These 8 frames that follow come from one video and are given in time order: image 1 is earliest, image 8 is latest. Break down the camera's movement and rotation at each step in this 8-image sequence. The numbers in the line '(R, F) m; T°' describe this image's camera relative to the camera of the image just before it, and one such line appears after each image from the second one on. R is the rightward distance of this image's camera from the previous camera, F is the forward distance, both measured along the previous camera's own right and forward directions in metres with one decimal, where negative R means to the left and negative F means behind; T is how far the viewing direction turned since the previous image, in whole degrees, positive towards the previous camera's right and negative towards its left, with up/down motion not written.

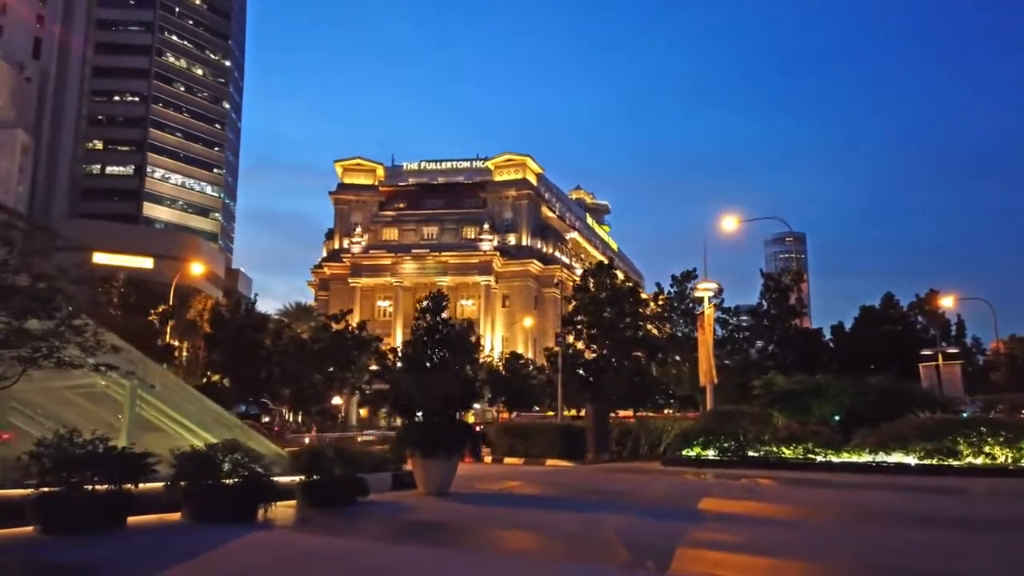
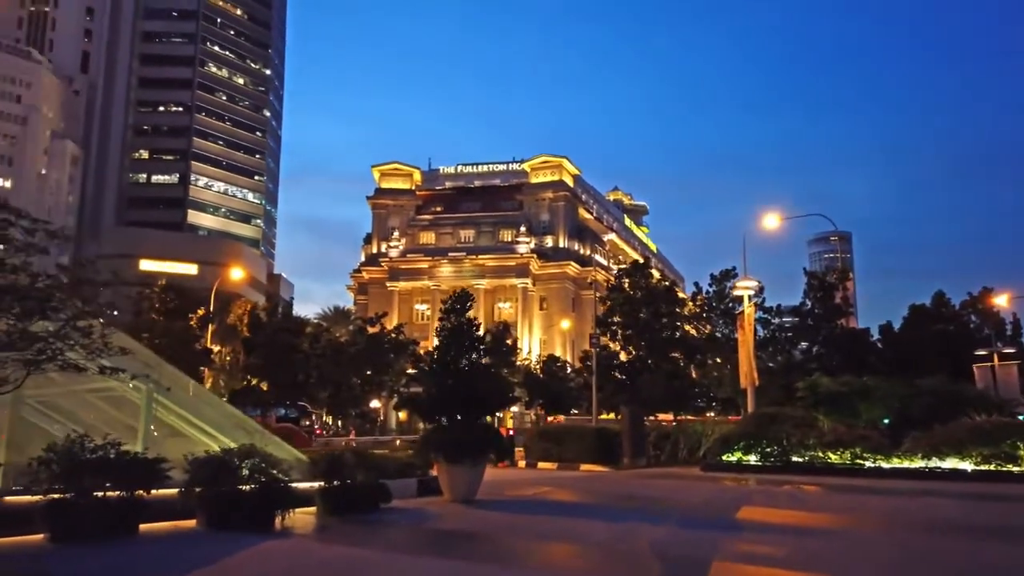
(+0.3, +0.9) m; -3°
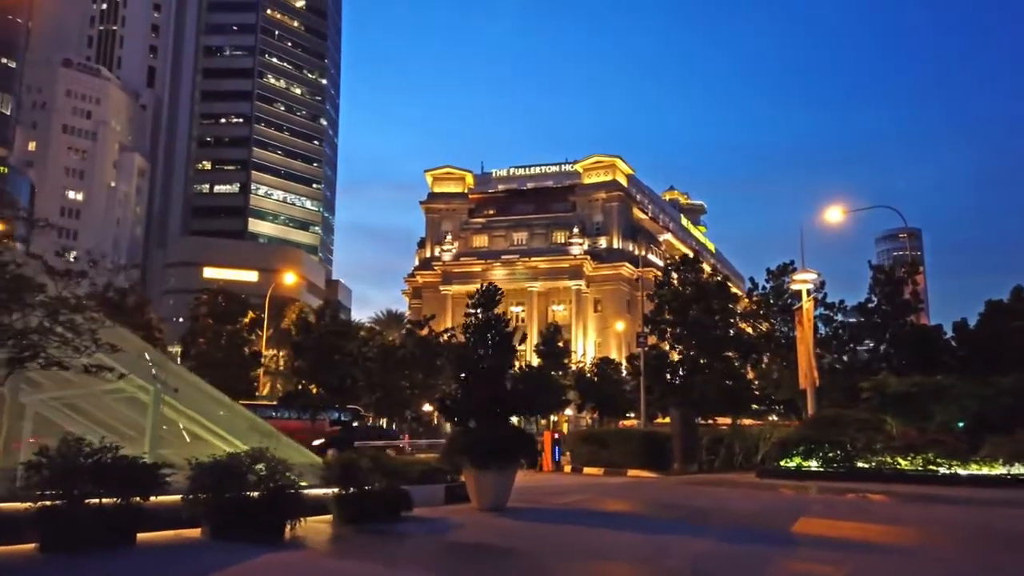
(+0.6, +1.5) m; -4°
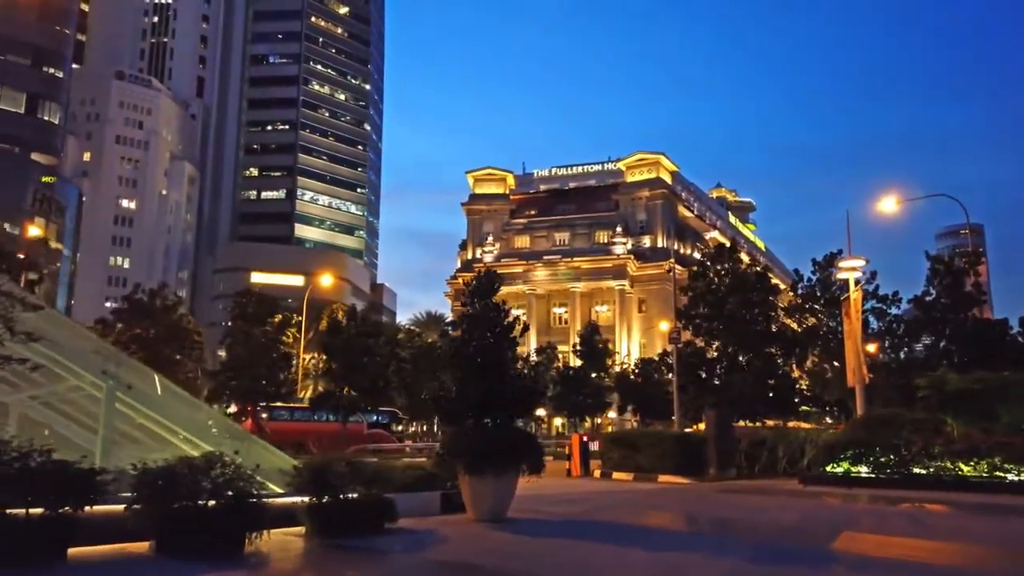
(+0.9, +2.1) m; -3°
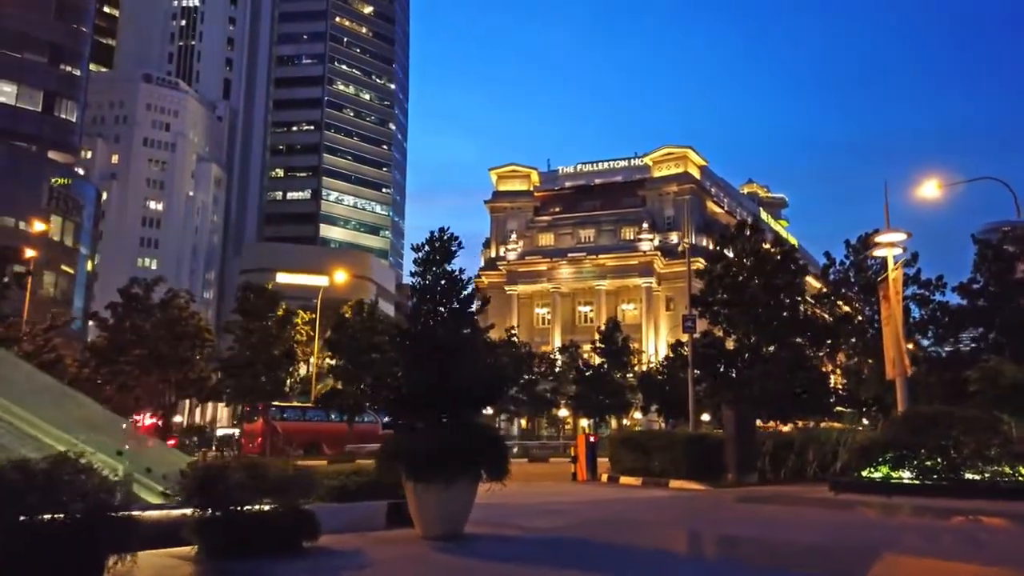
(+1.2, +3.2) m; -2°
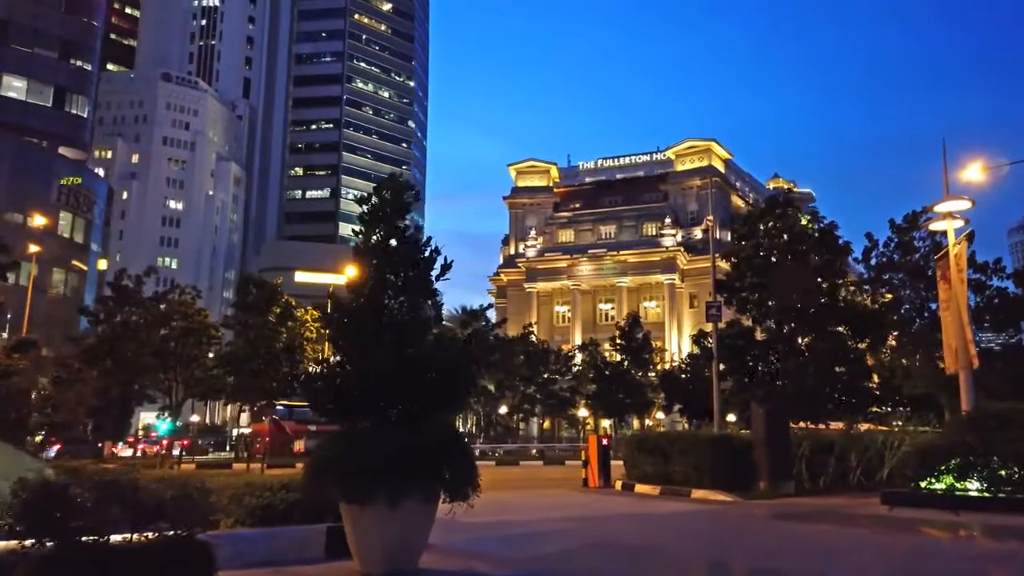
(+0.7, +3.2) m; -2°
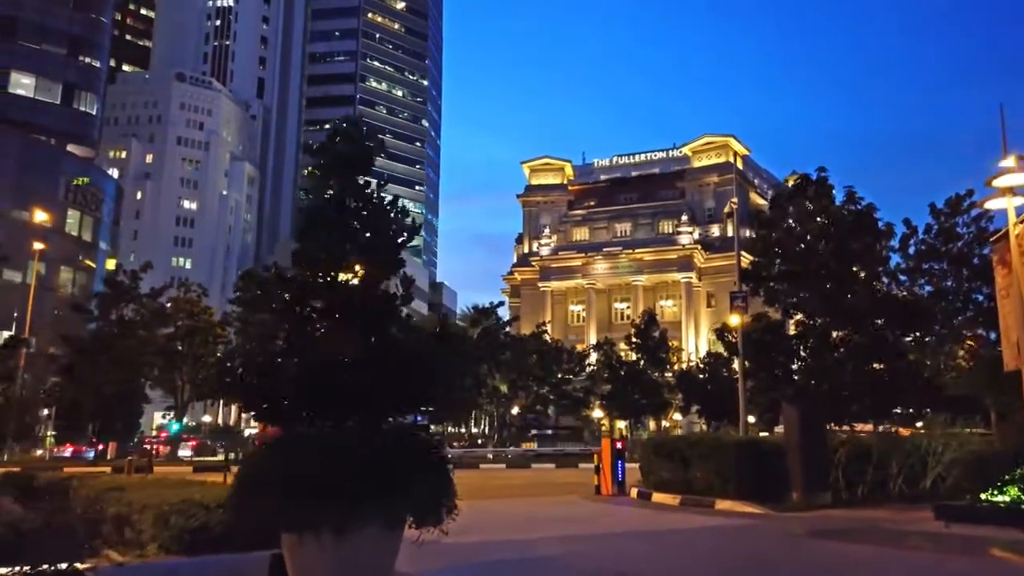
(+0.3, +2.2) m; -1°
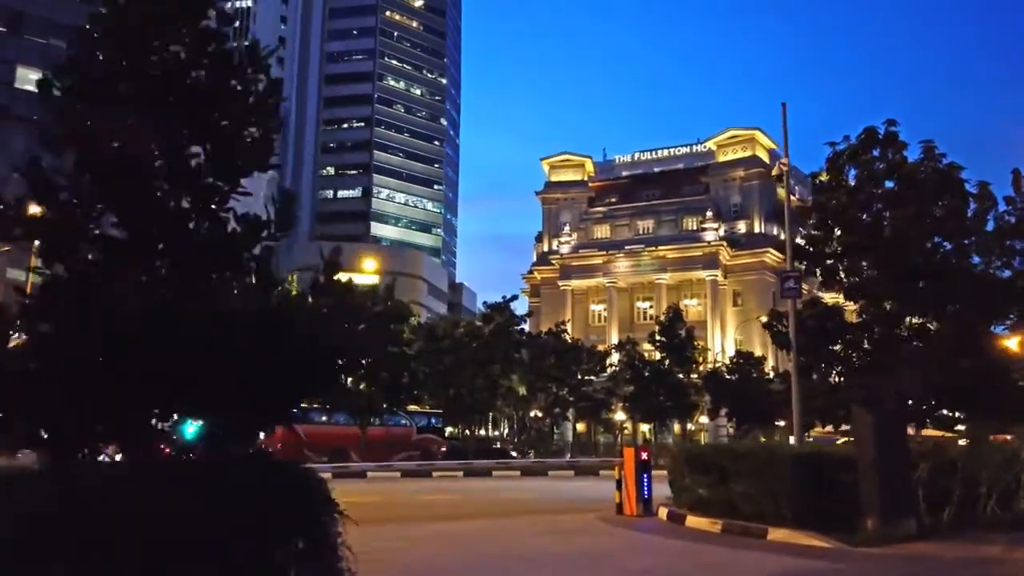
(+0.4, +3.9) m; -1°
